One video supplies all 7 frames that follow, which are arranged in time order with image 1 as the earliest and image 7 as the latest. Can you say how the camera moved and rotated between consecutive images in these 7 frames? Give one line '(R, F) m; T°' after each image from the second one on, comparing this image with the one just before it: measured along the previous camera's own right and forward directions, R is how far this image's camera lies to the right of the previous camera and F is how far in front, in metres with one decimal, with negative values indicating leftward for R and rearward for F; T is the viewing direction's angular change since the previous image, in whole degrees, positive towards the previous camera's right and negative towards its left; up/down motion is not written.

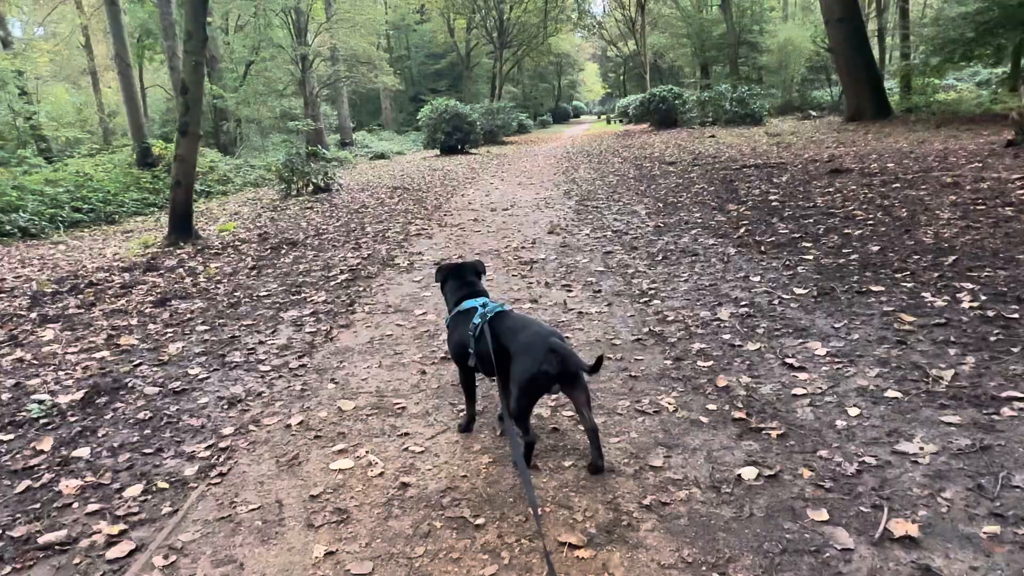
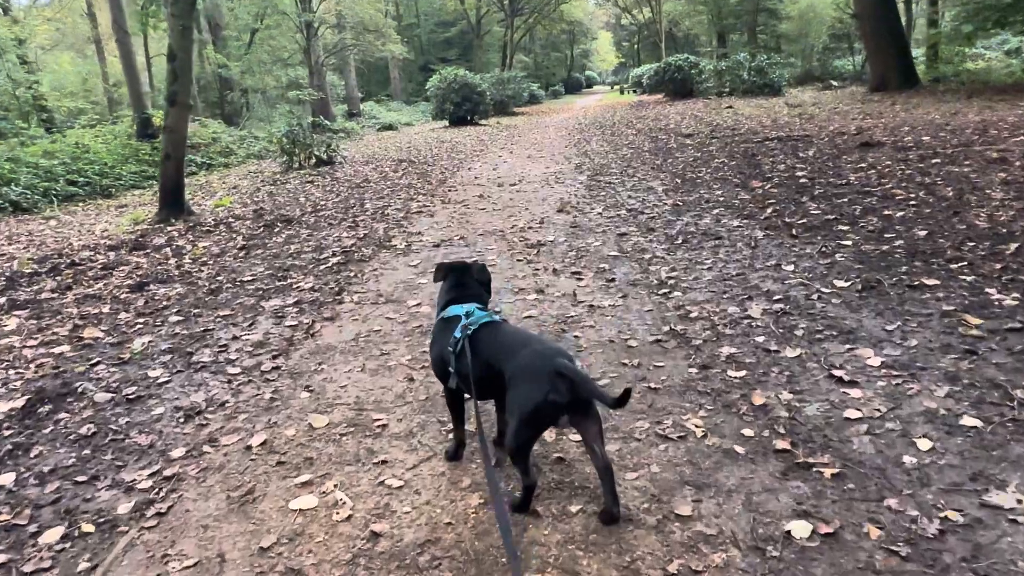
(+0.1, +0.6) m; -1°
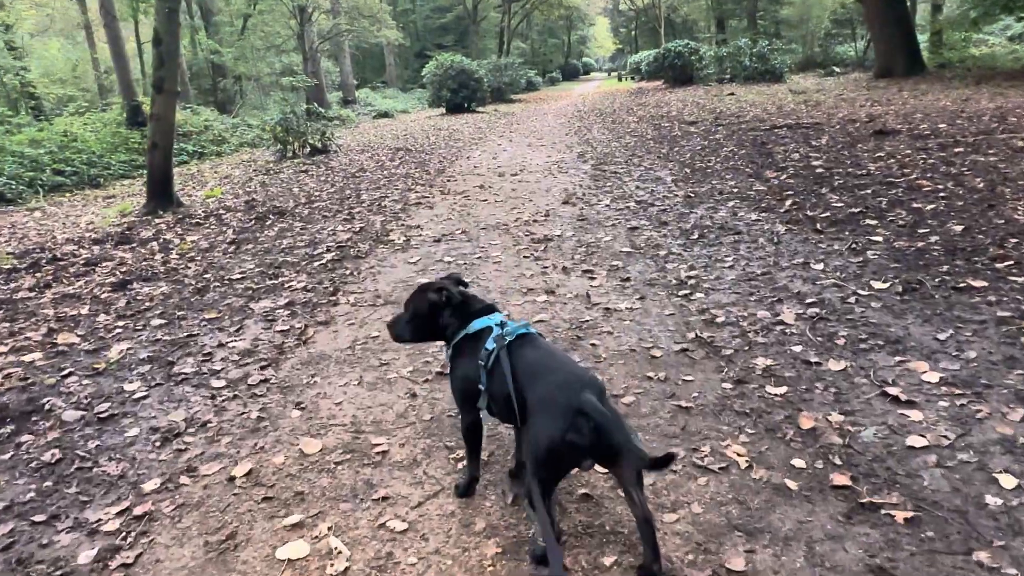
(-0.1, +0.4) m; 0°
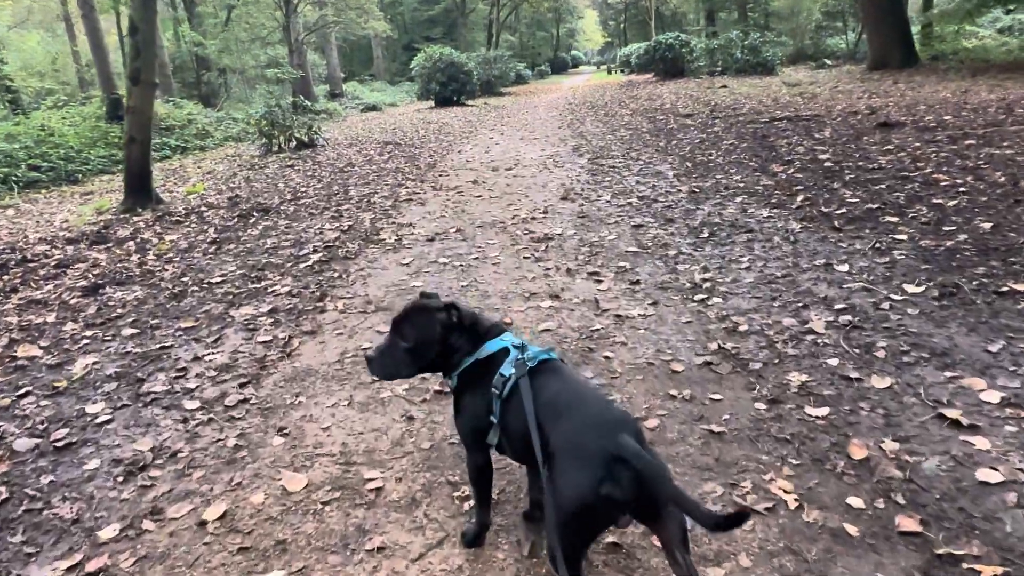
(-0.1, +0.3) m; +1°
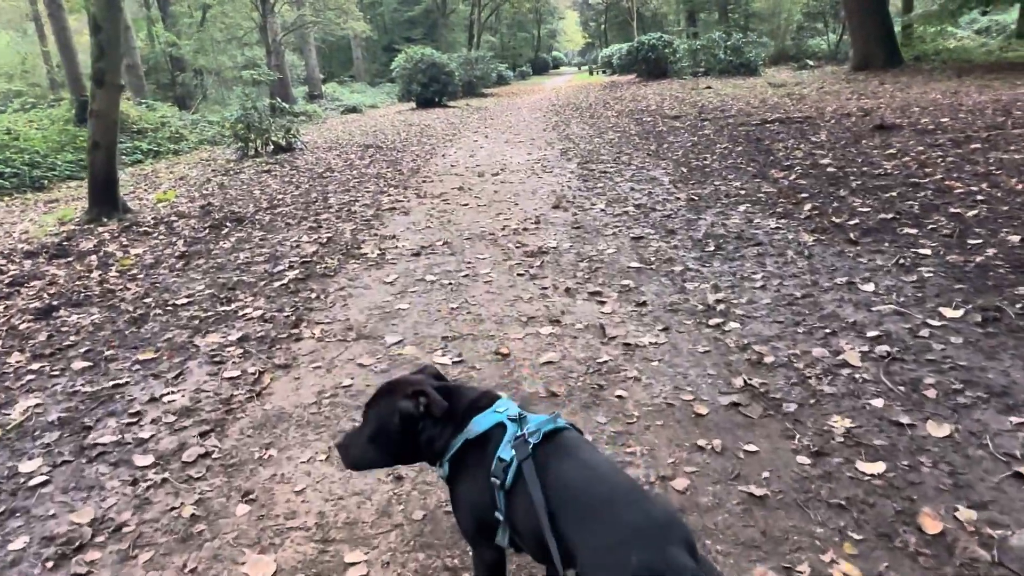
(-0.1, +0.4) m; +1°
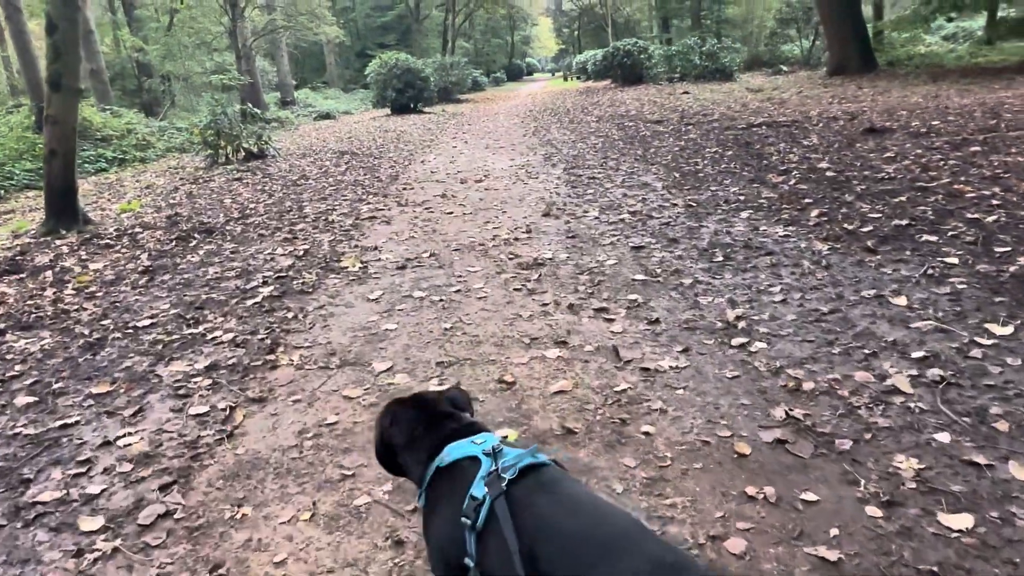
(-0.1, +0.4) m; +2°
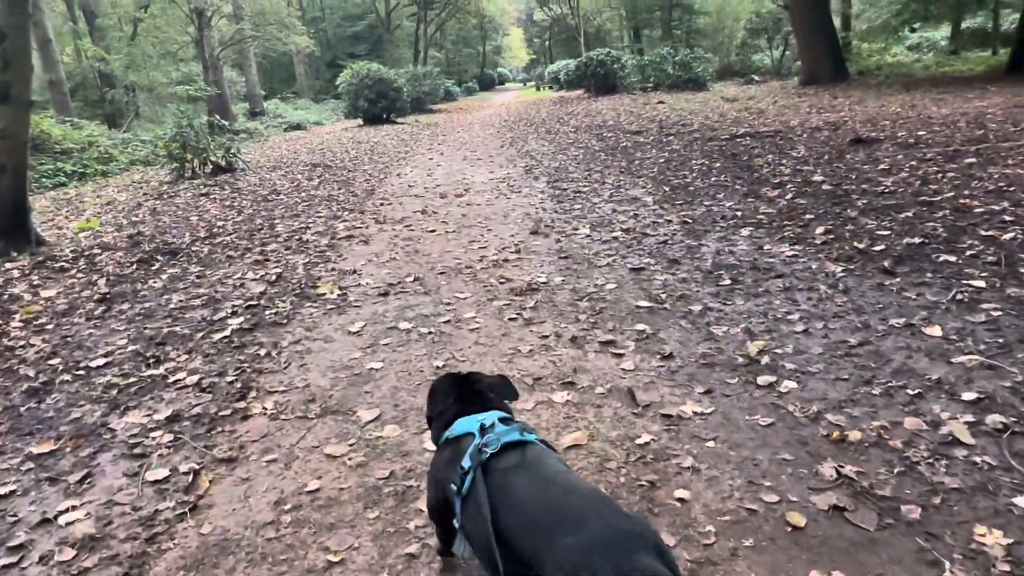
(-0.1, +0.4) m; +2°
